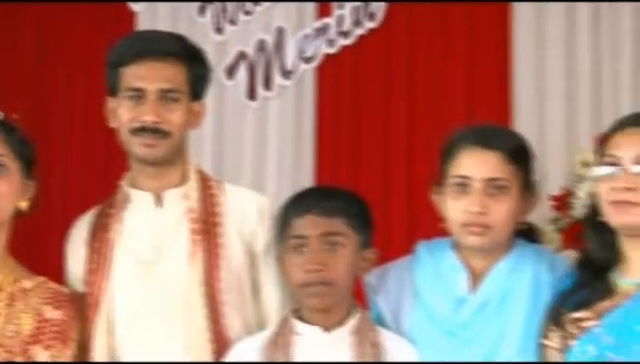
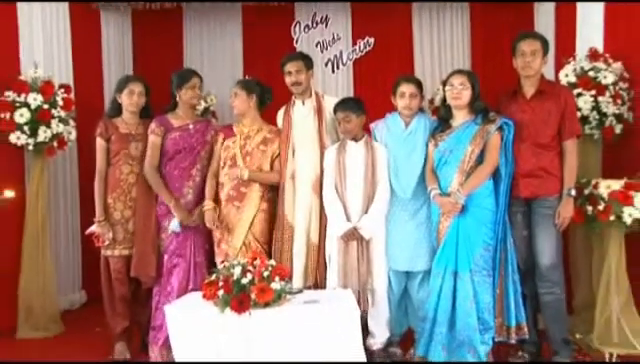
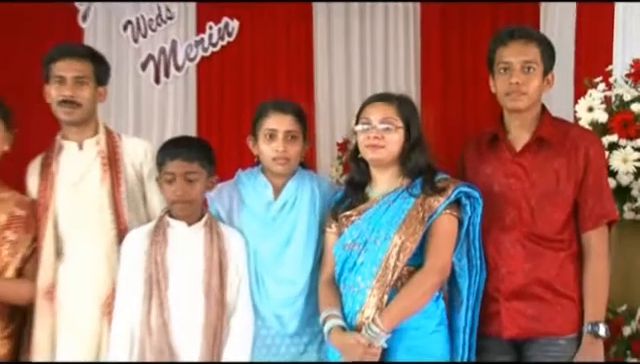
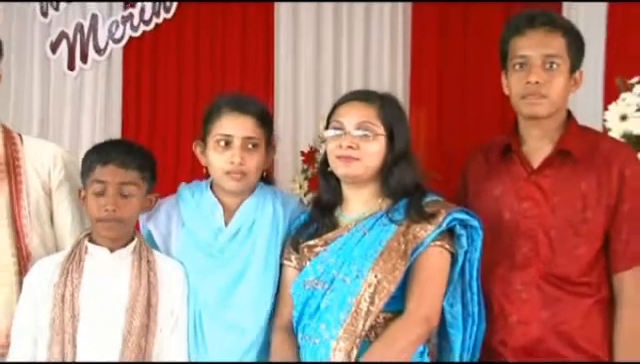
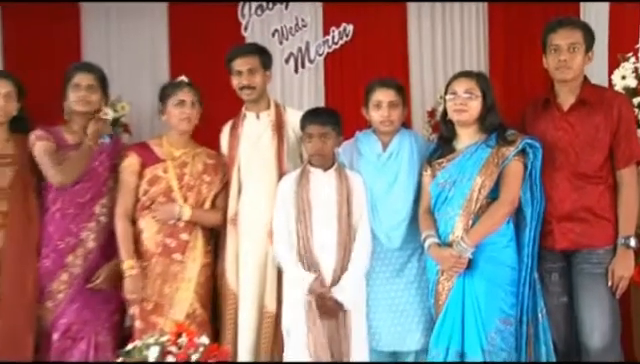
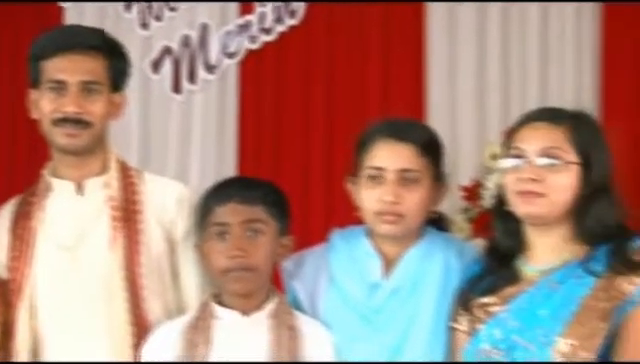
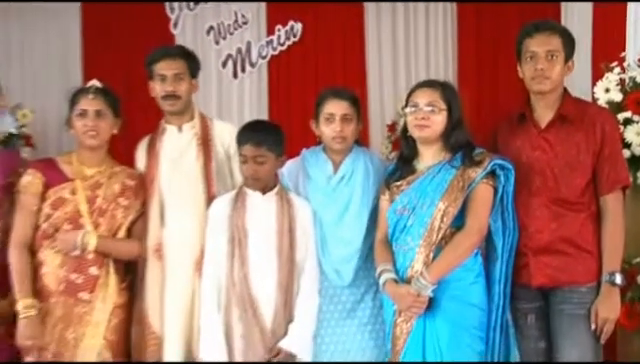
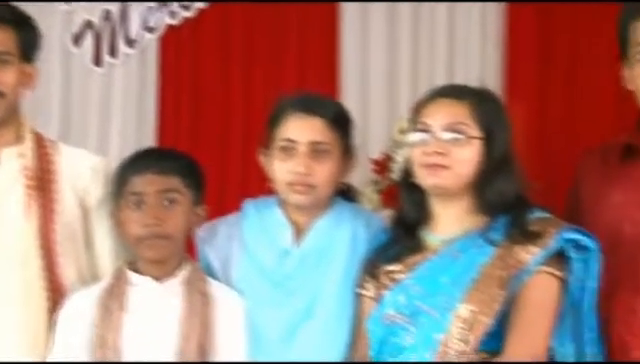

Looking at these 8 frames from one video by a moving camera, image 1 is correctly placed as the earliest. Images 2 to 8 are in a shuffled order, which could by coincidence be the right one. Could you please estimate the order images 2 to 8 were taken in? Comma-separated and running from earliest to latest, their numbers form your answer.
6, 8, 4, 3, 7, 5, 2
